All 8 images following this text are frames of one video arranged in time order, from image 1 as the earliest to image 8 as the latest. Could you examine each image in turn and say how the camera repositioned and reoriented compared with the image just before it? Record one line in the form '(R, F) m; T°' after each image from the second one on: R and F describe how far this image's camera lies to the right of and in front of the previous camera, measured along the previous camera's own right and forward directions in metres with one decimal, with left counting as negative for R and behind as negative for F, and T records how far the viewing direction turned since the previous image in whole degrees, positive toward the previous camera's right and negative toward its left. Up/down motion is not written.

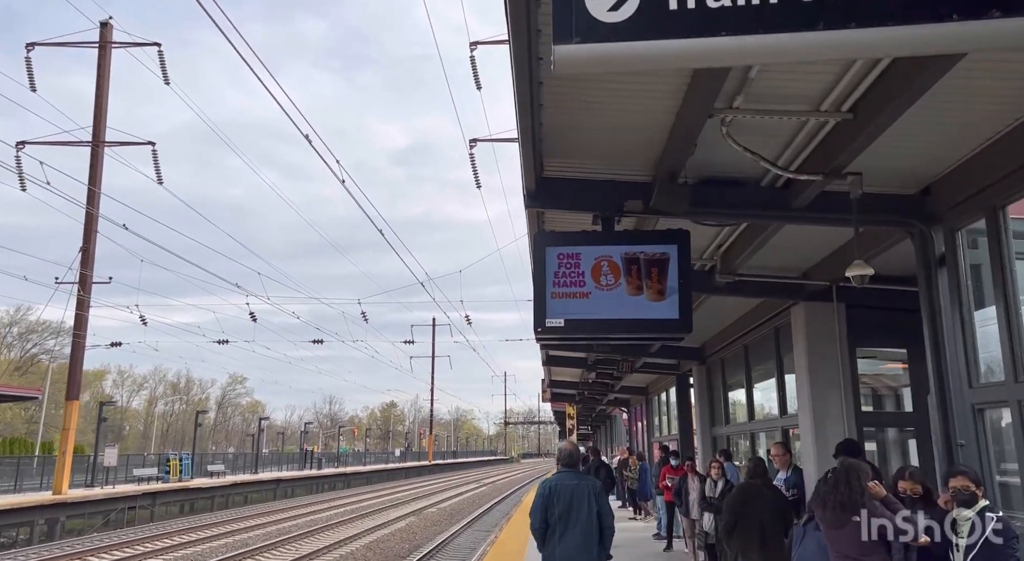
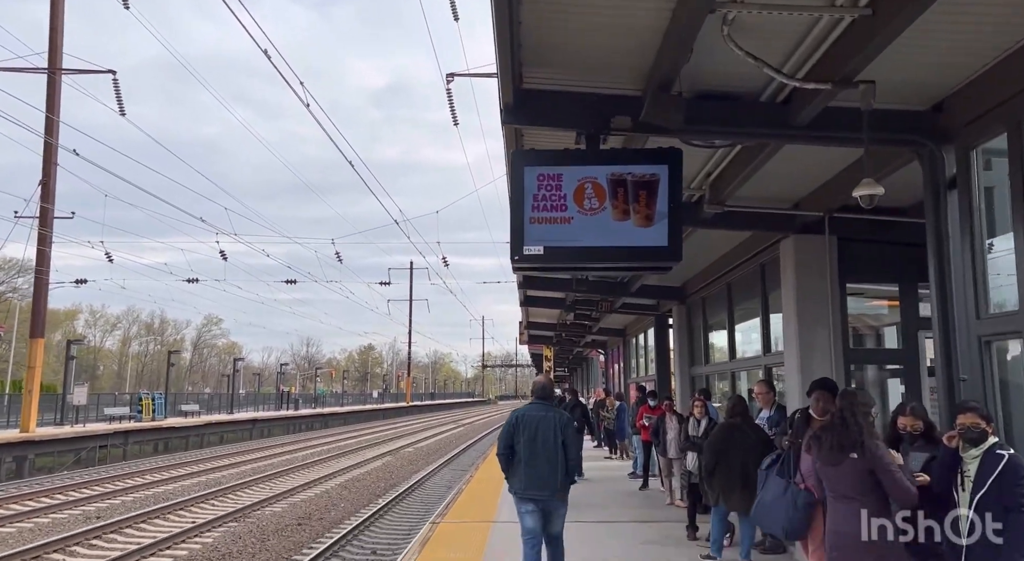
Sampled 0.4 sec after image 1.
(0.0, +0.3) m; +2°
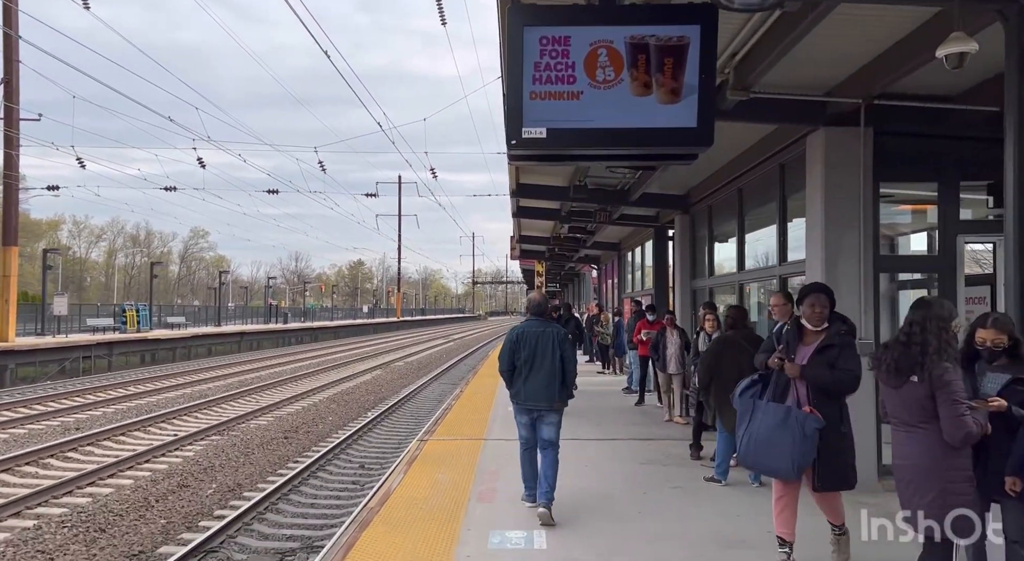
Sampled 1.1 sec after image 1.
(0.0, +0.6) m; +1°
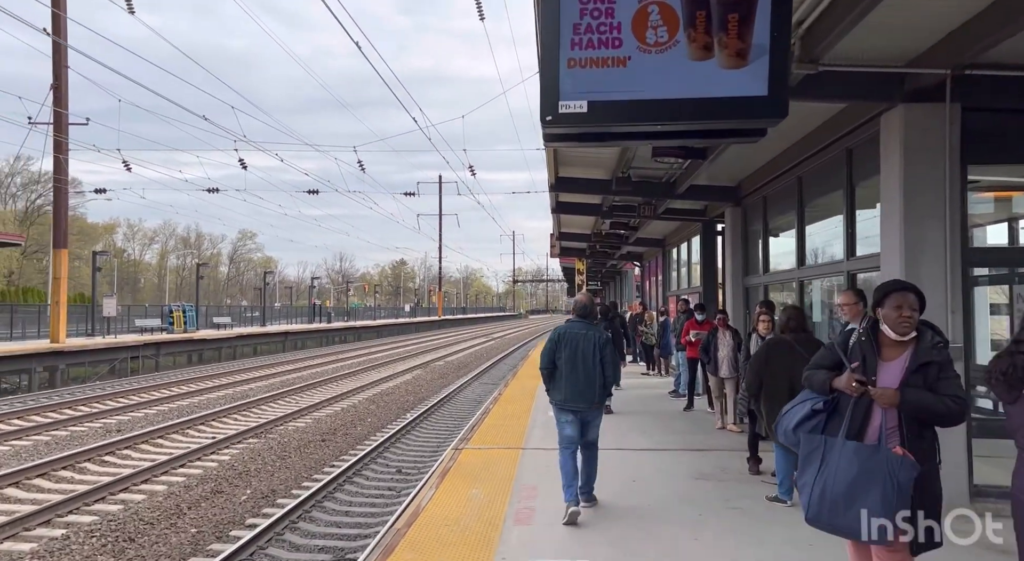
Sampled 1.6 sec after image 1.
(0.0, +0.4) m; -3°
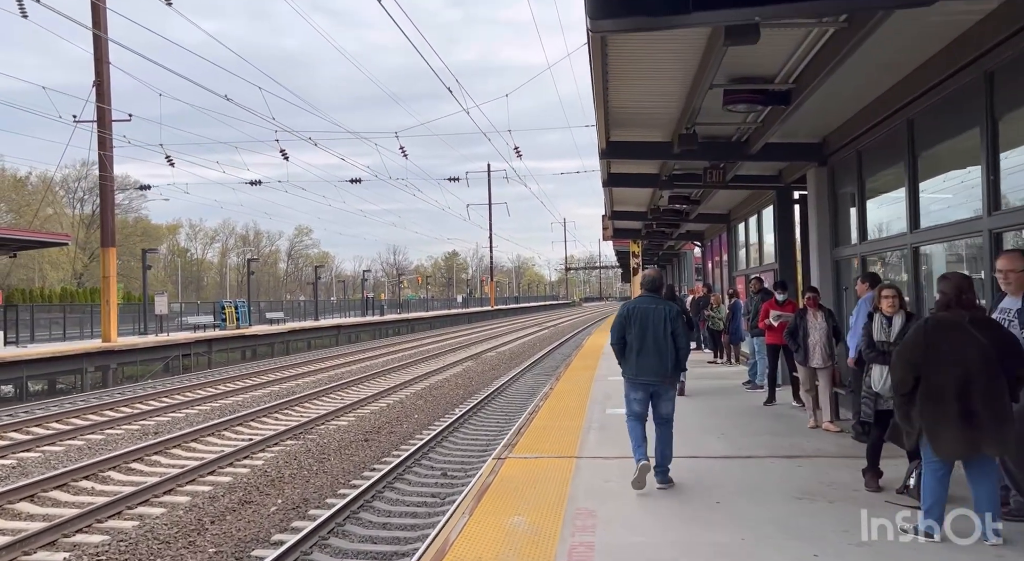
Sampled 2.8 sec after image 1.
(0.0, +1.0) m; -4°
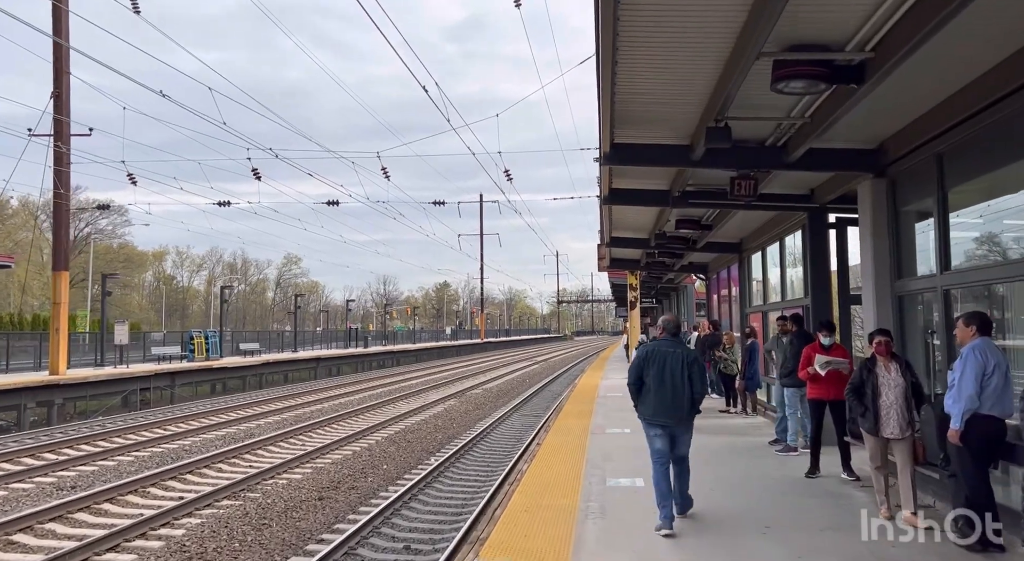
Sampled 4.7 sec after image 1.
(+0.1, +1.6) m; +1°
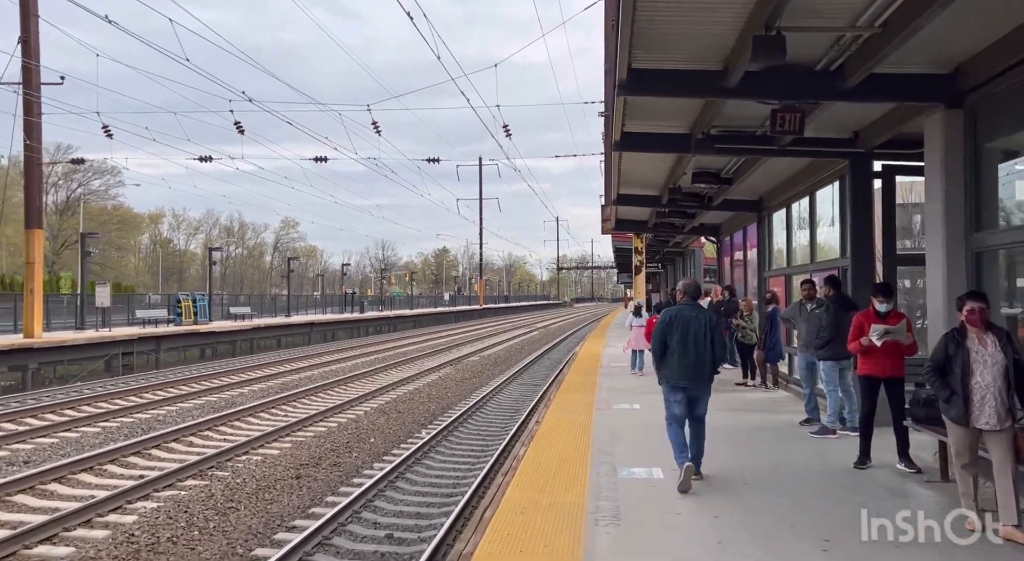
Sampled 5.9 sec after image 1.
(0.0, +1.0) m; 0°
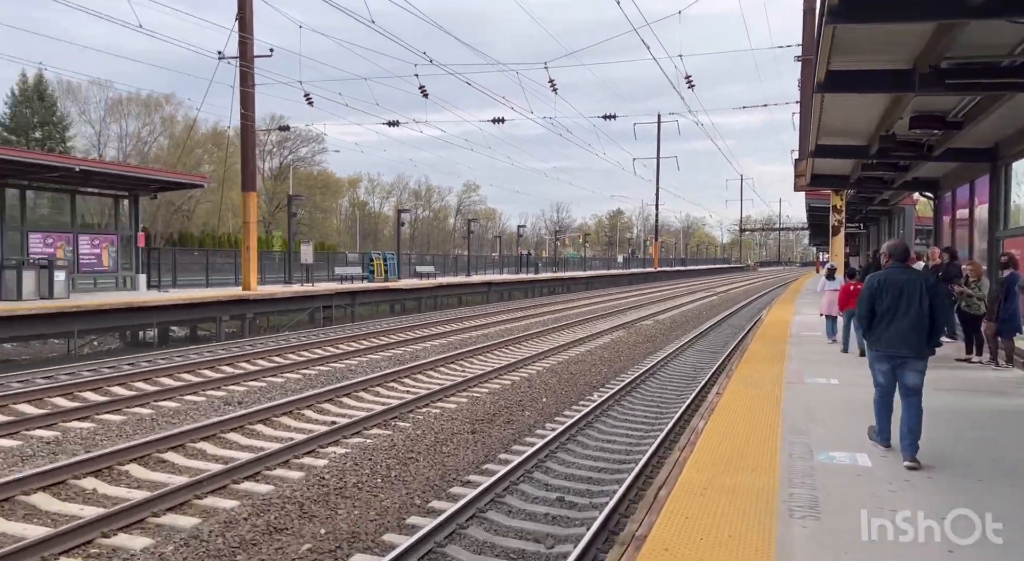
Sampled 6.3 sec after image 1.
(-0.1, +0.3) m; -13°
